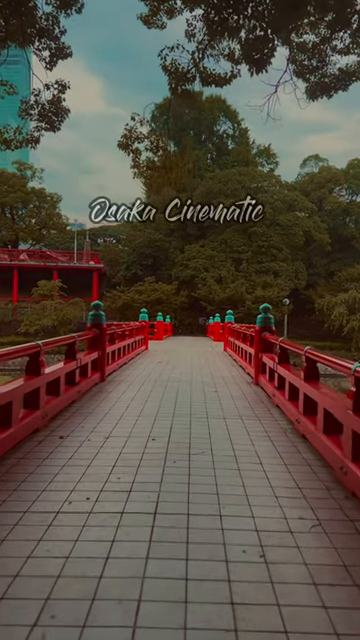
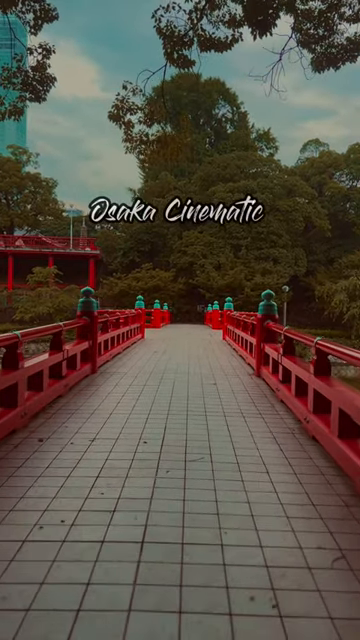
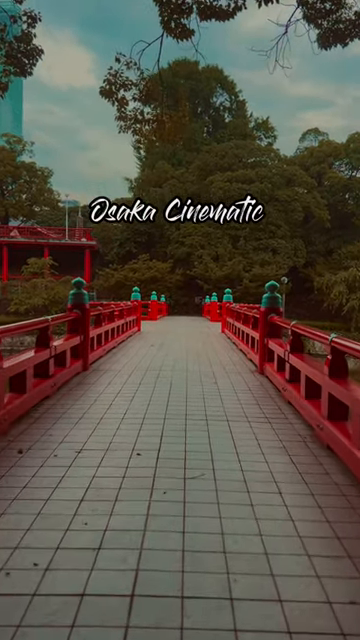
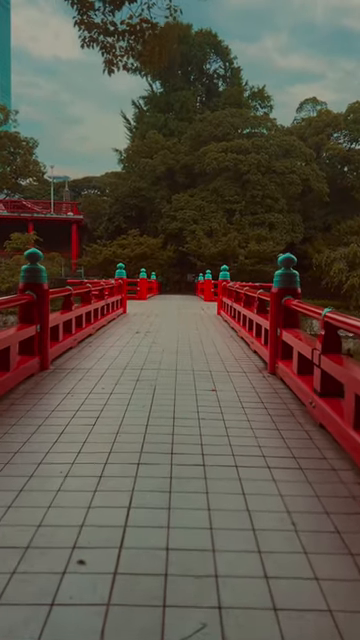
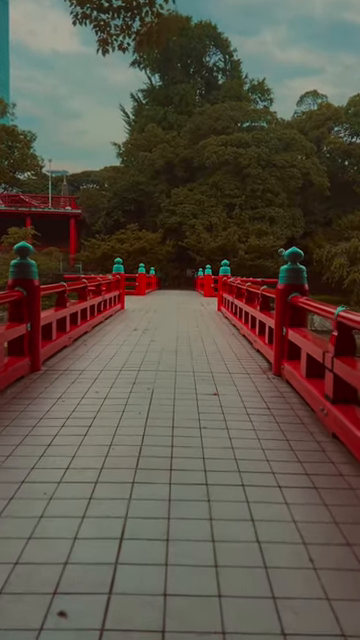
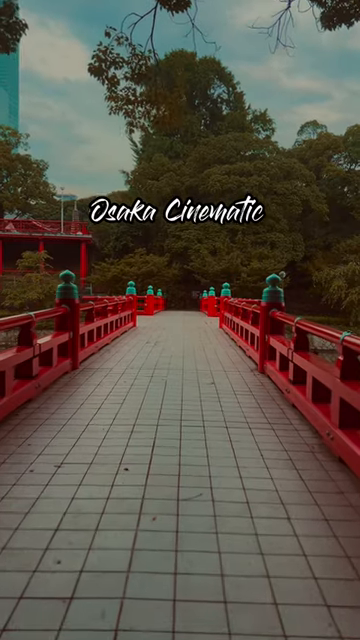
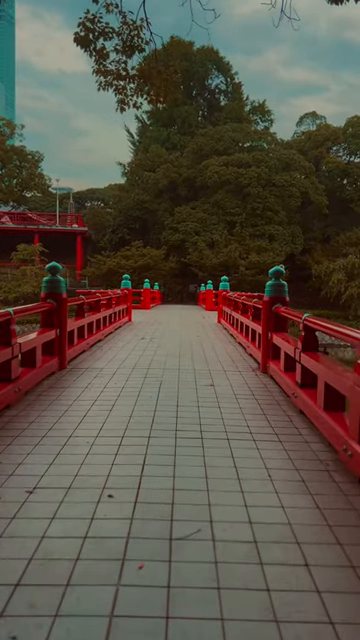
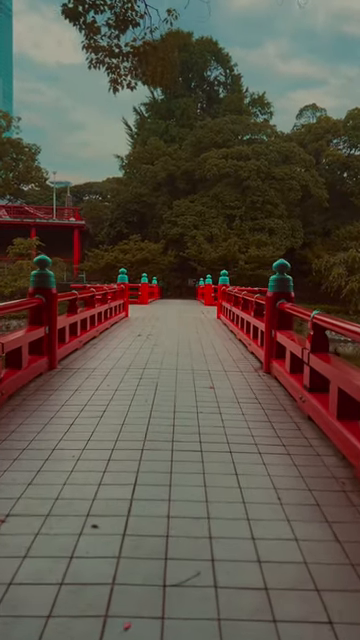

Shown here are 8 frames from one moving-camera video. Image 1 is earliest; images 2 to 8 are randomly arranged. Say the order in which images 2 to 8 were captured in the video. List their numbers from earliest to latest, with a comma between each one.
2, 3, 6, 7, 8, 4, 5
